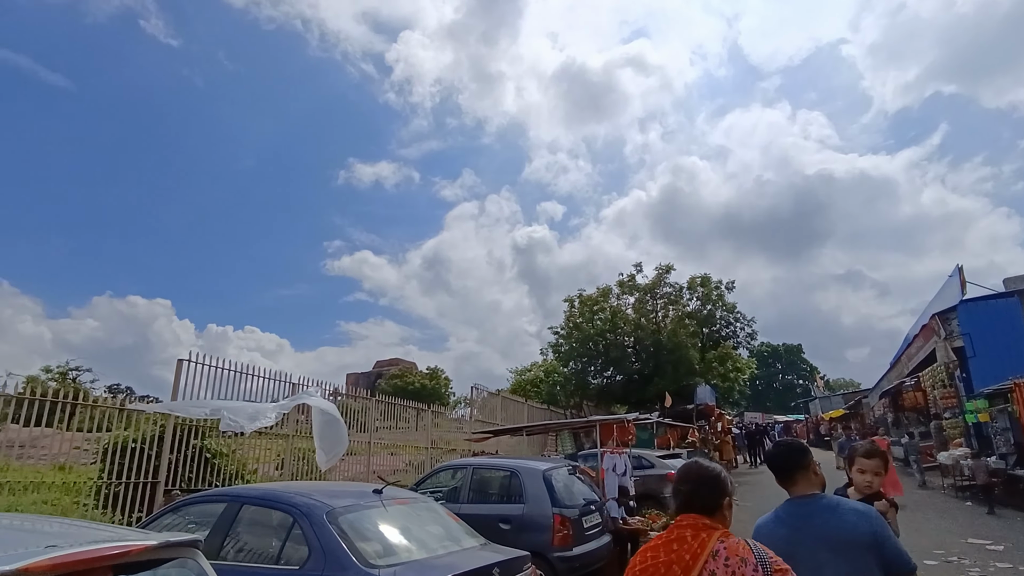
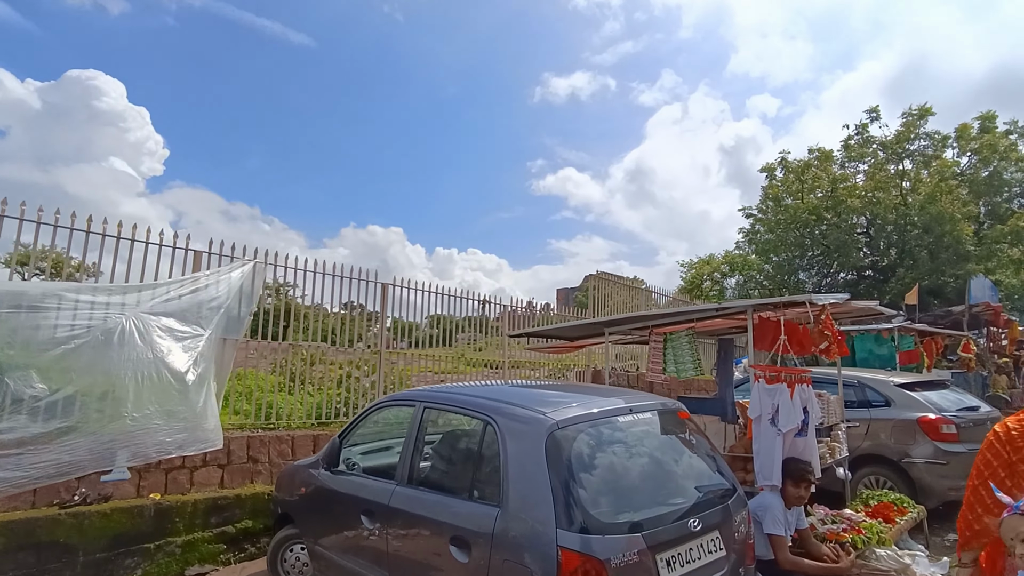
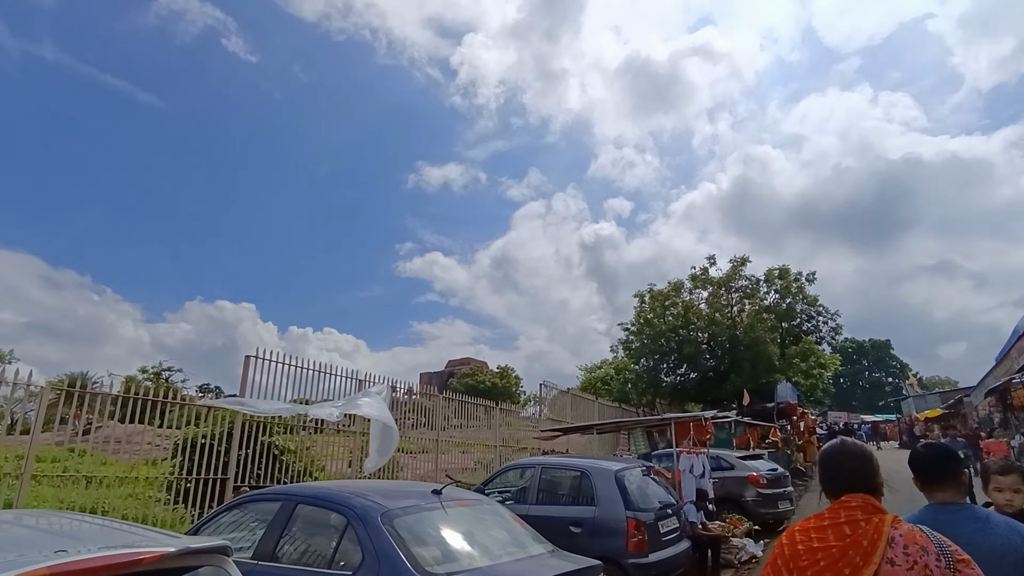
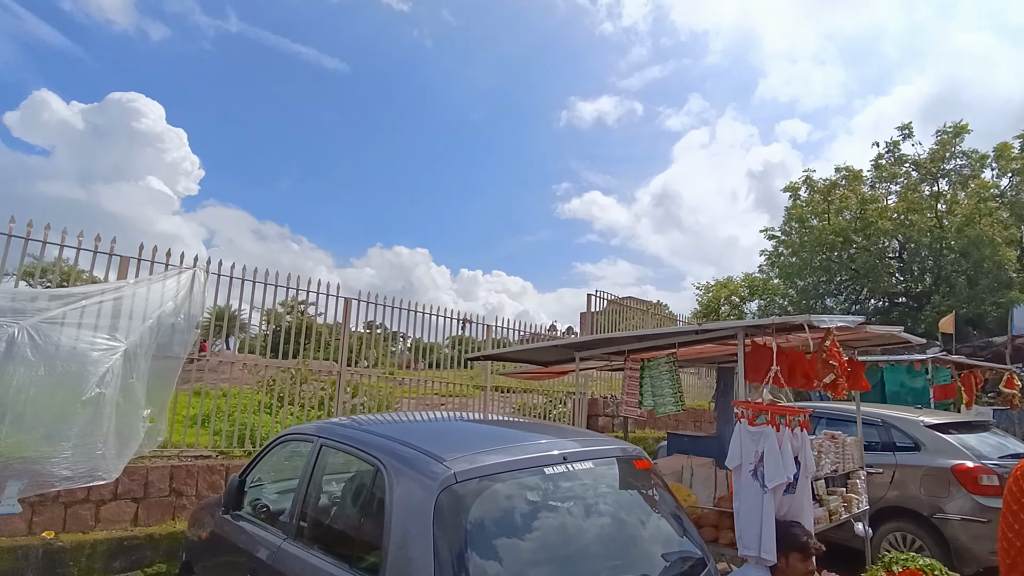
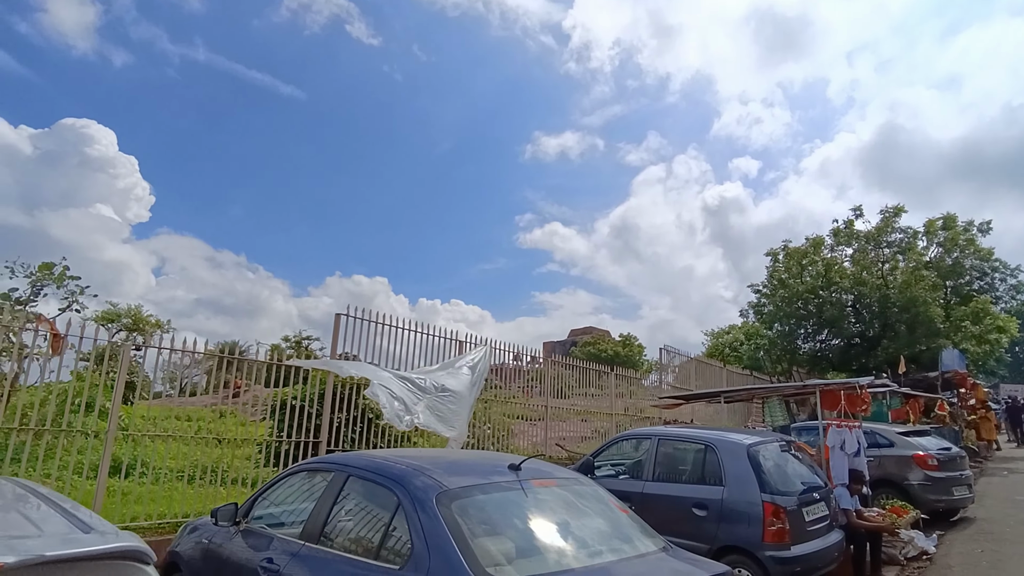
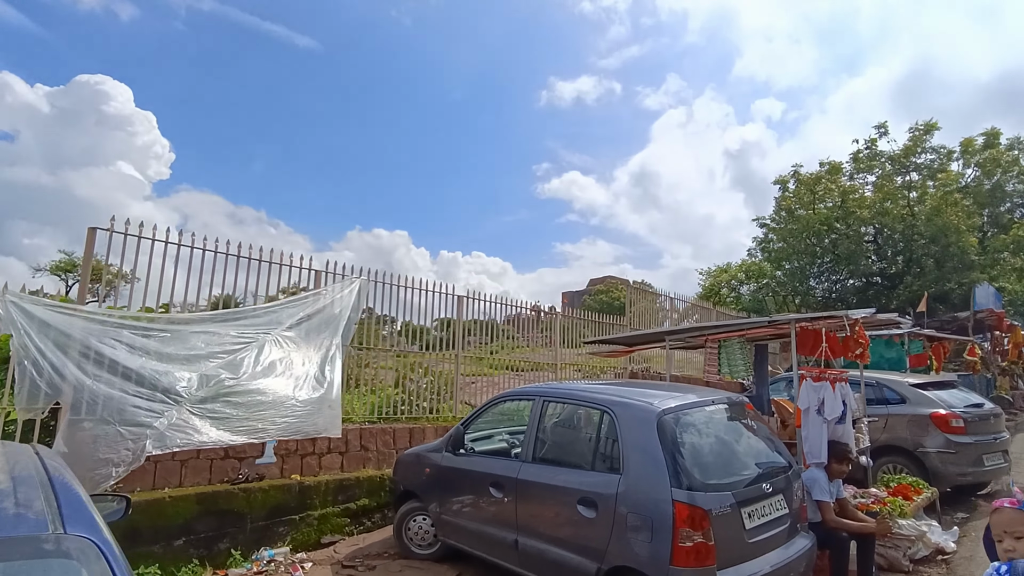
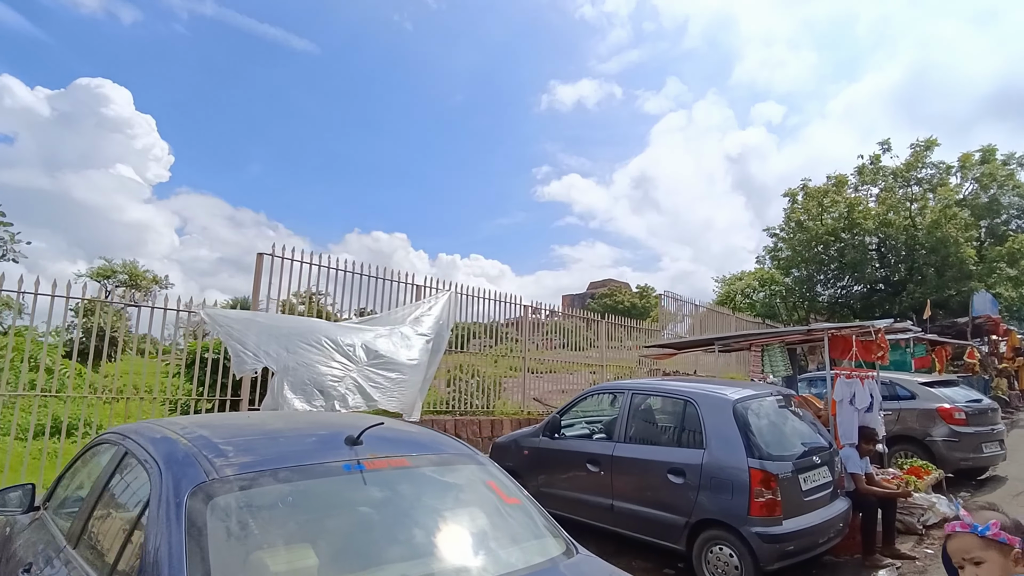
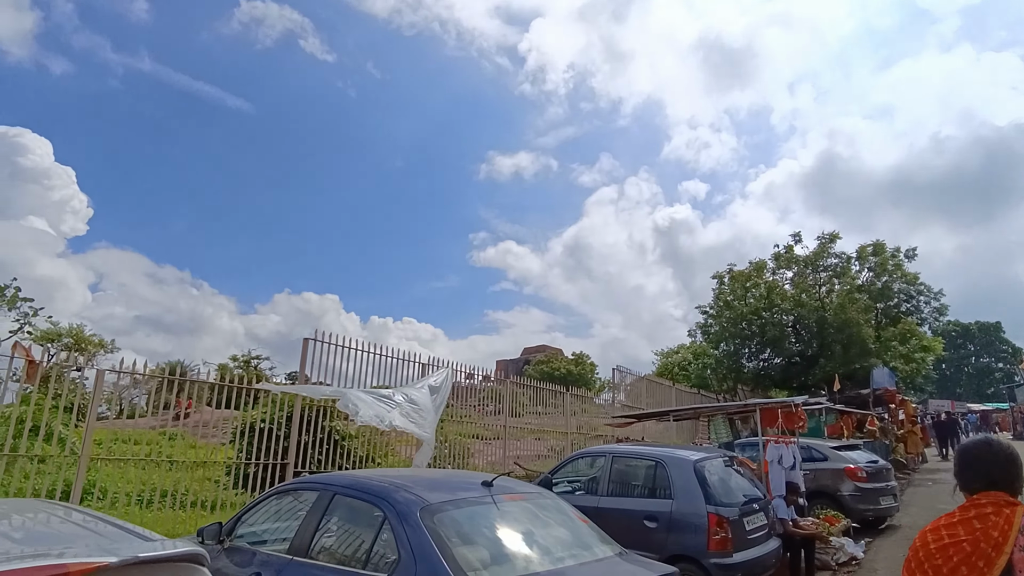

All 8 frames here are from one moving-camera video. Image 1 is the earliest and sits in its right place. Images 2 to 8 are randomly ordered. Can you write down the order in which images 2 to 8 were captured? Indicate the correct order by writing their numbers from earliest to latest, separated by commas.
3, 8, 5, 7, 6, 2, 4
